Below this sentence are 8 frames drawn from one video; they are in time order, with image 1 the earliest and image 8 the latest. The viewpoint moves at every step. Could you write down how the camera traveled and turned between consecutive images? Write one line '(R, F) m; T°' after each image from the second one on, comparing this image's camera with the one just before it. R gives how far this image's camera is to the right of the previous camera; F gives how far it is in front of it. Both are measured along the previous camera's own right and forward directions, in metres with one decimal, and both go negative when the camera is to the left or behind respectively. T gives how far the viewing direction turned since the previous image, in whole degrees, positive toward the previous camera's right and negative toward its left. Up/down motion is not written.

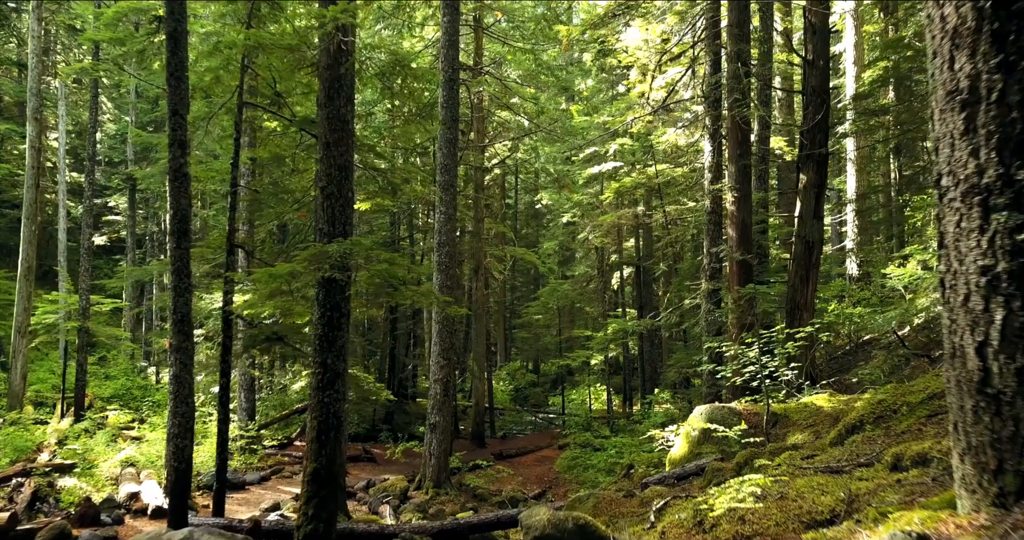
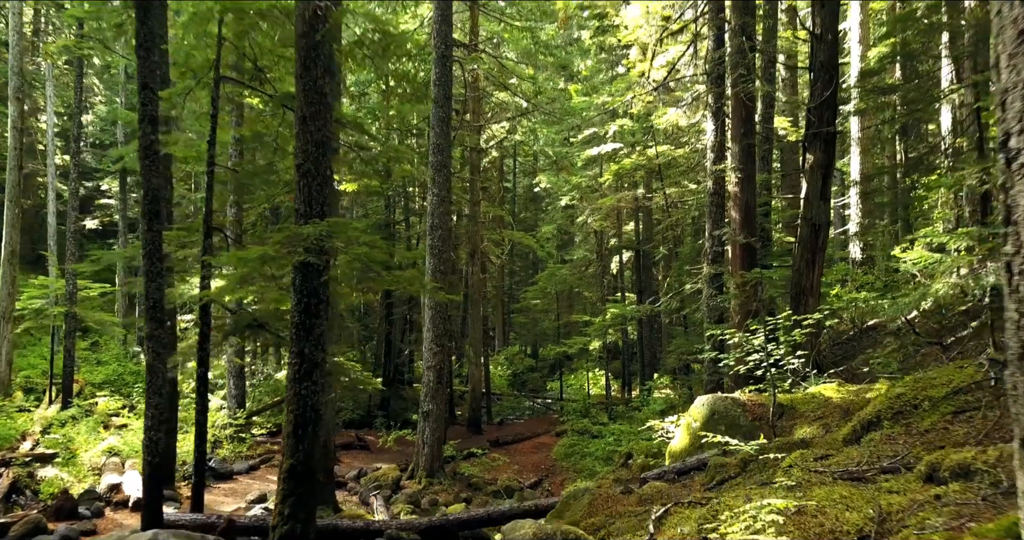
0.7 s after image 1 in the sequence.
(+0.1, +0.4) m; 0°
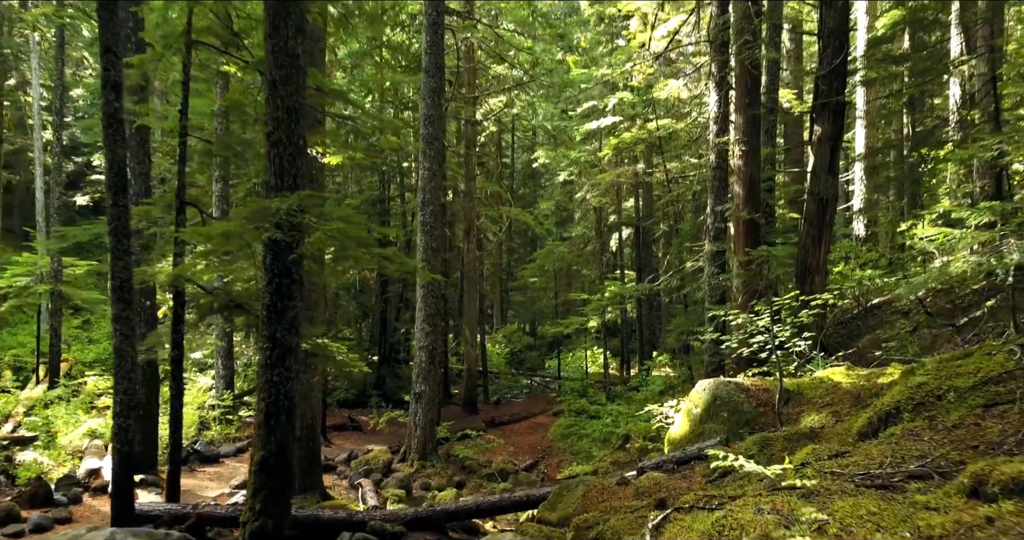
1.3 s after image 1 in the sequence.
(+0.1, +0.4) m; 0°
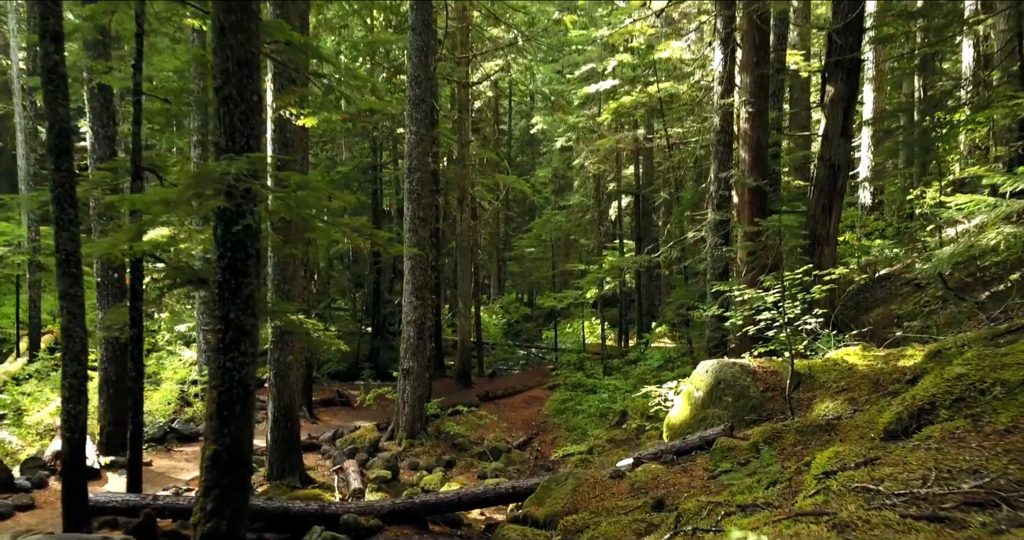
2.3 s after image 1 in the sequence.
(+0.1, +0.5) m; 0°
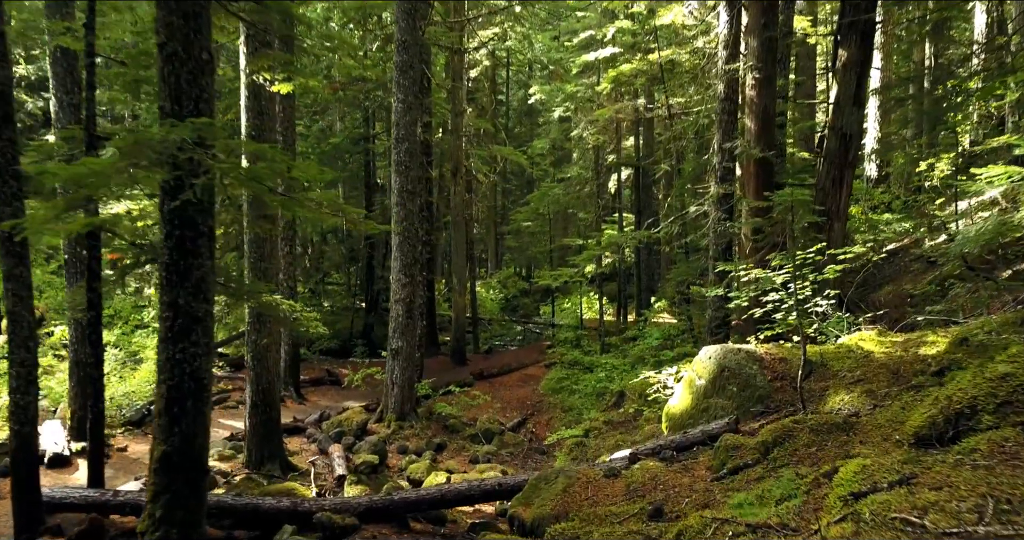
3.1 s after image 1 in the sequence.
(+0.1, +0.5) m; 0°
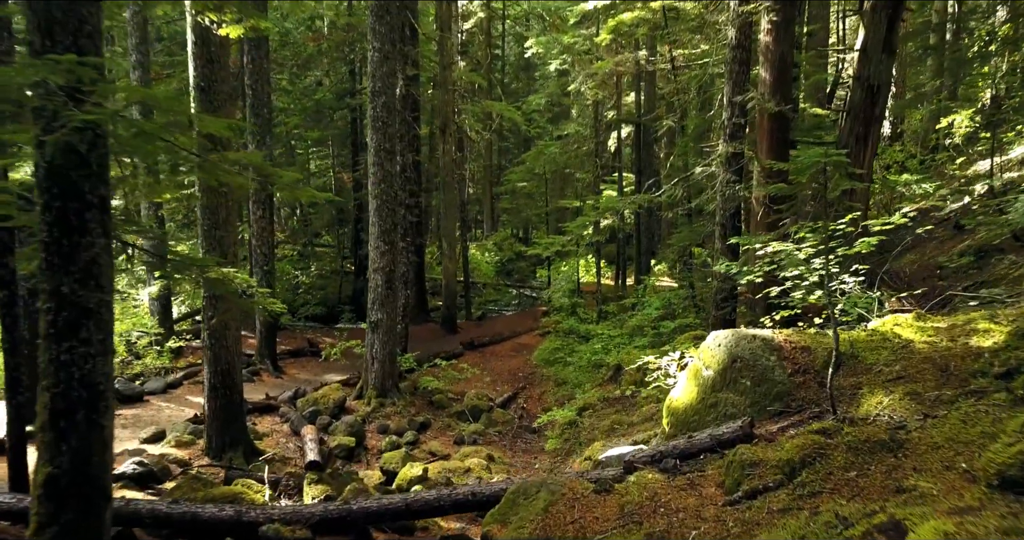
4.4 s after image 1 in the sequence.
(+0.1, +0.8) m; 0°
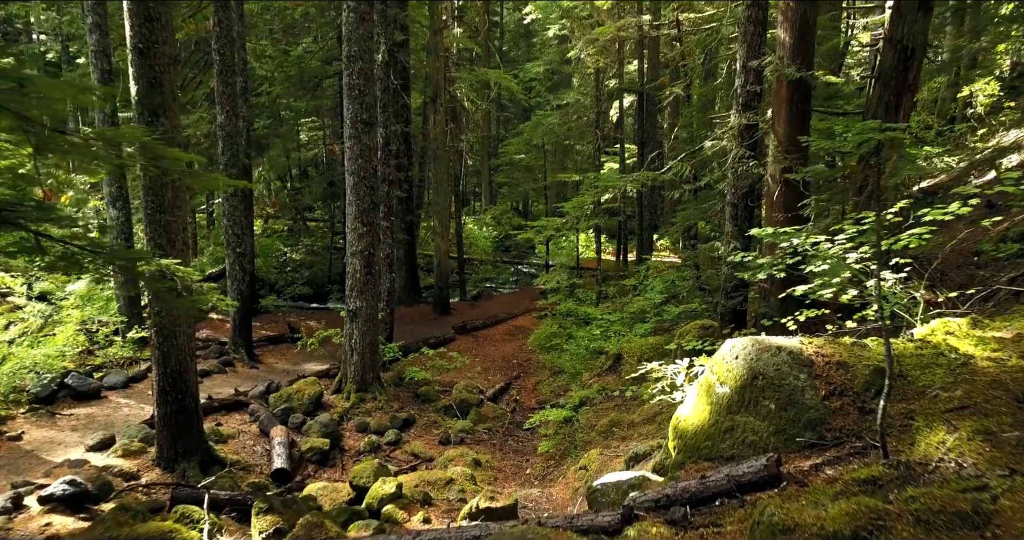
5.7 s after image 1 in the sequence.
(+0.1, +0.8) m; 0°
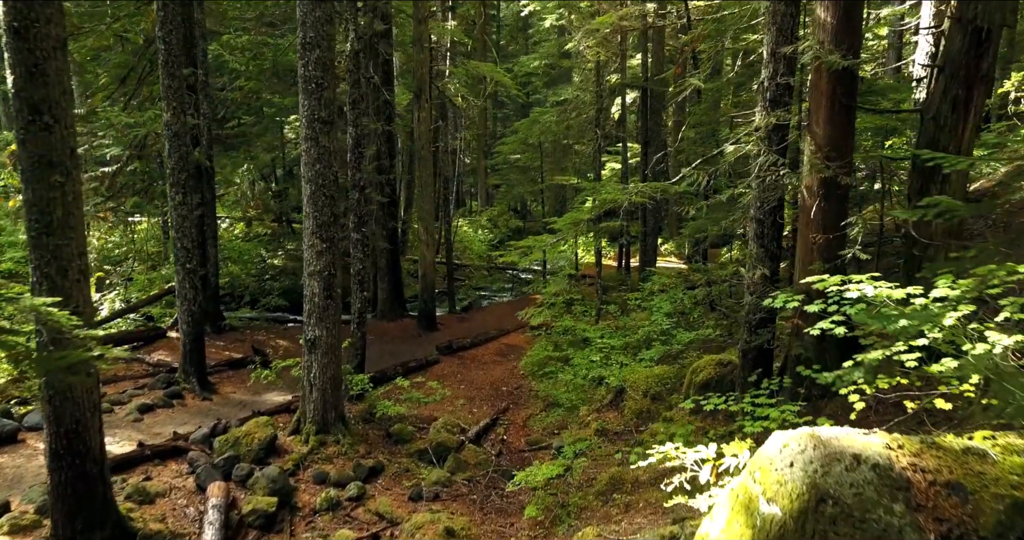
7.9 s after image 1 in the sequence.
(+0.2, +1.2) m; 0°
